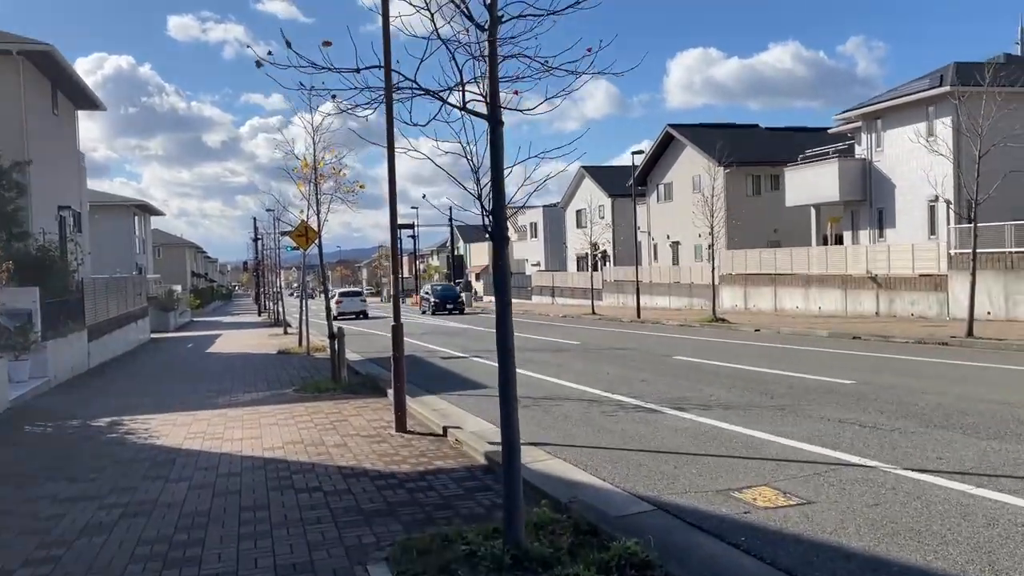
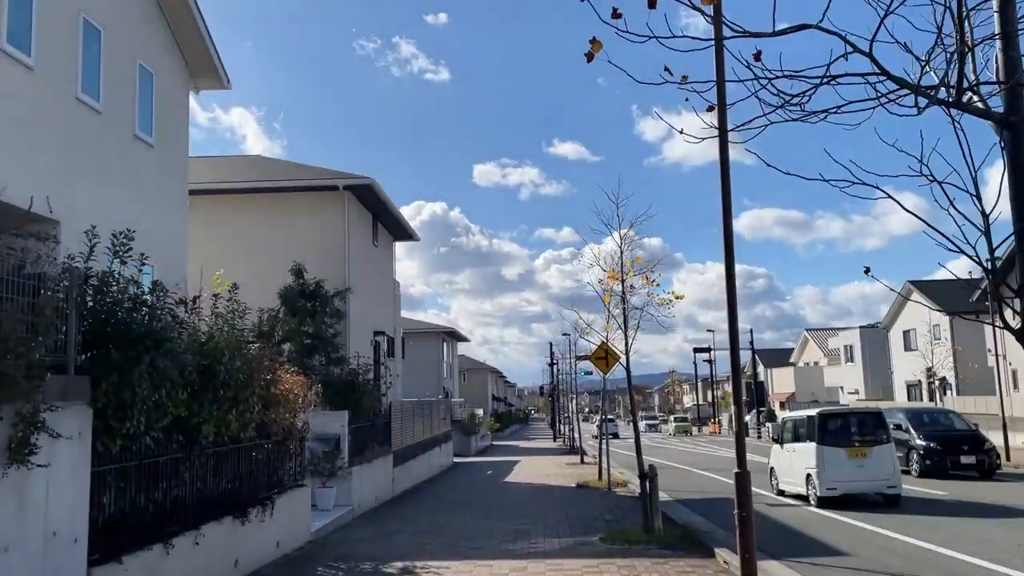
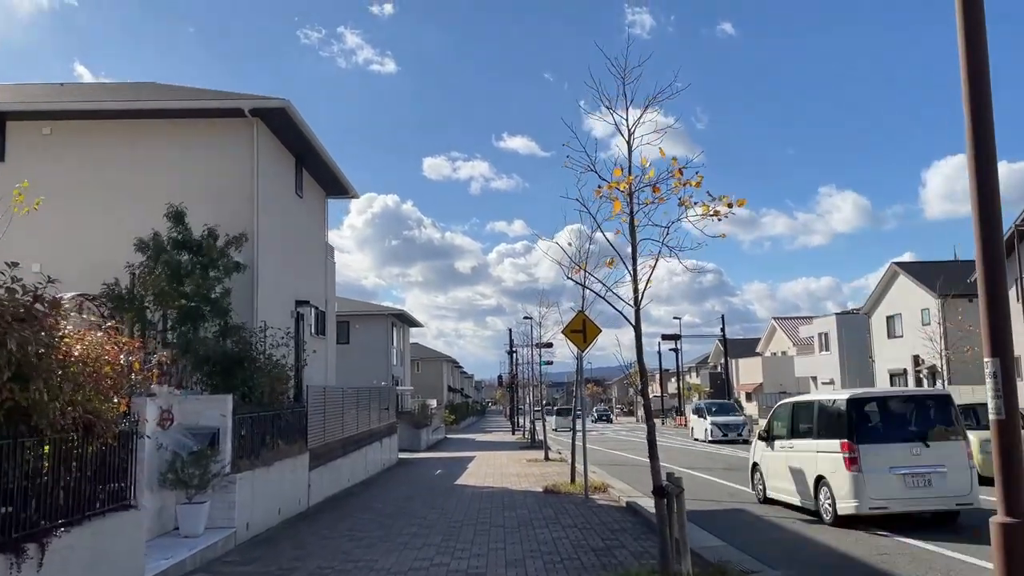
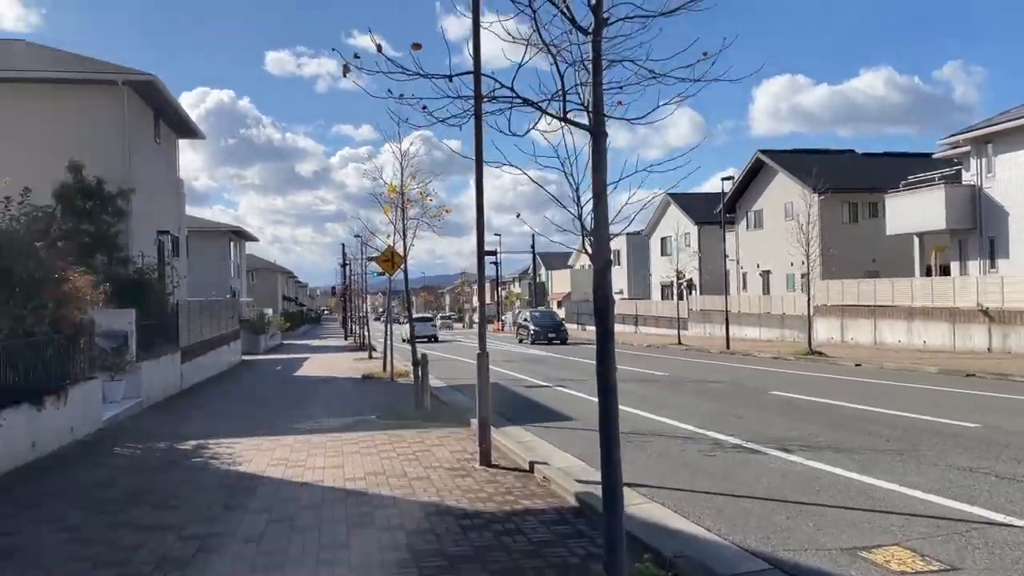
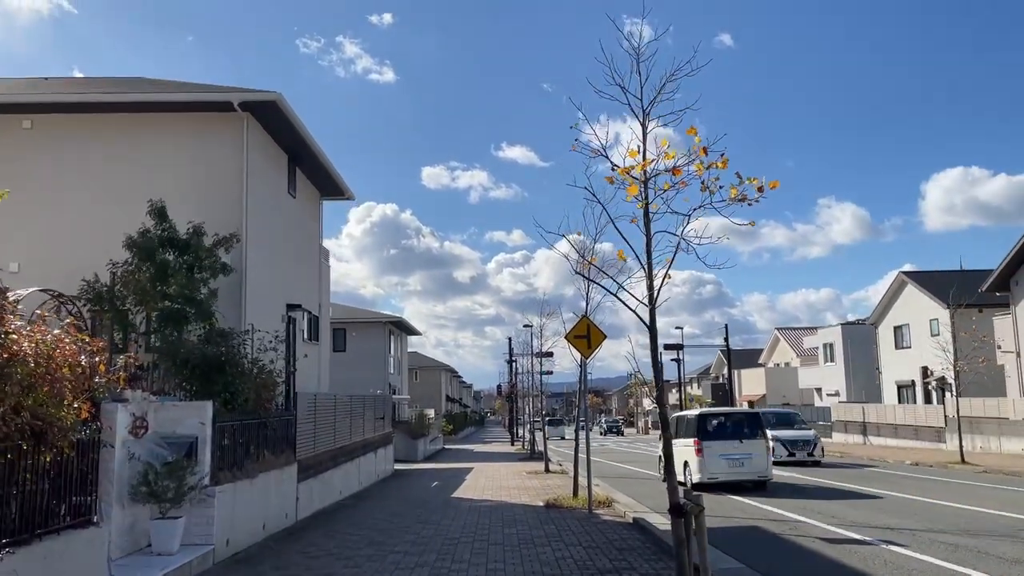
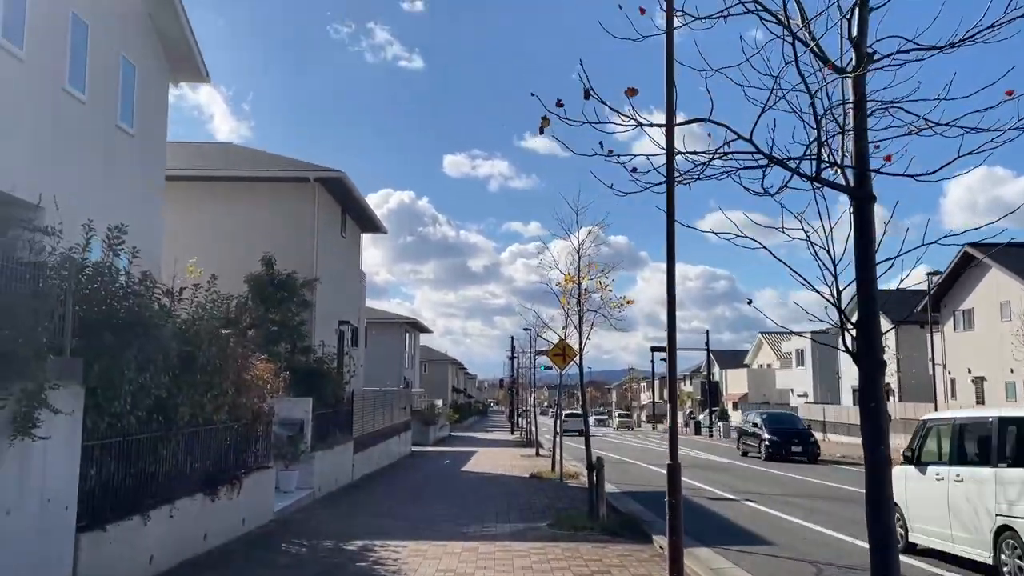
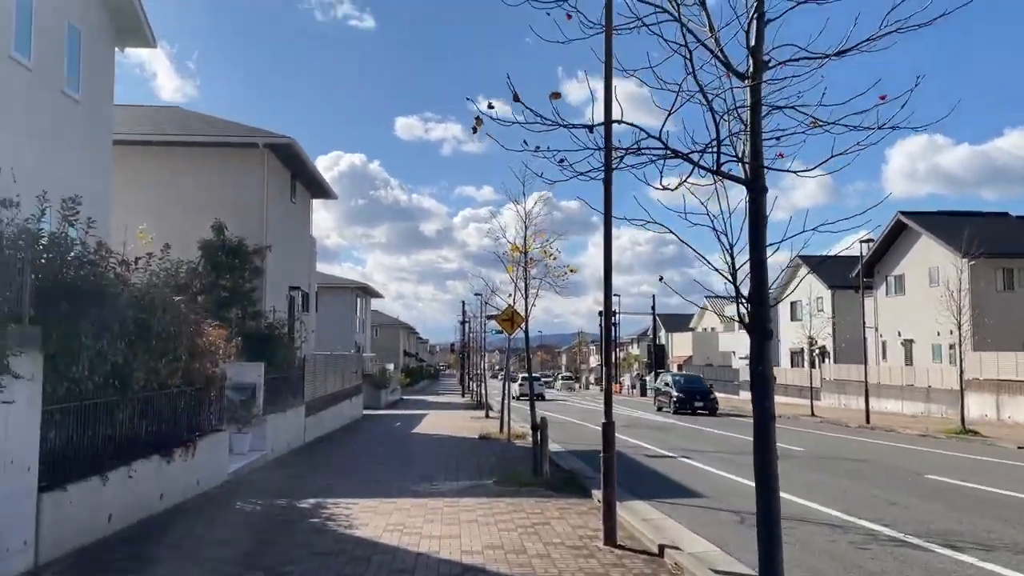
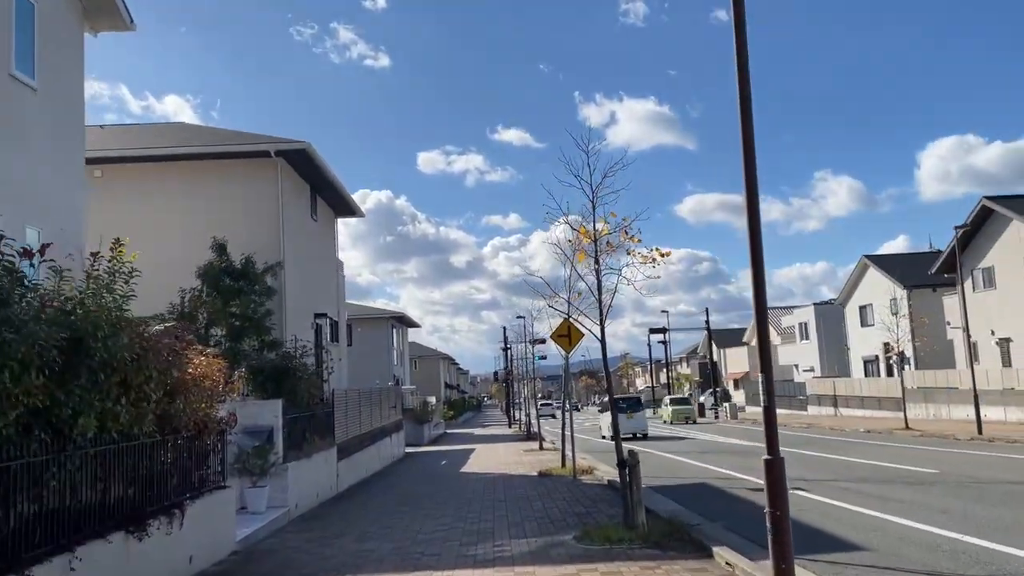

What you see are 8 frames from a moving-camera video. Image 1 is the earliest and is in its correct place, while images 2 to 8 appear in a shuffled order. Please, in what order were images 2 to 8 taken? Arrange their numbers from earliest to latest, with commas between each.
4, 7, 6, 2, 8, 3, 5
